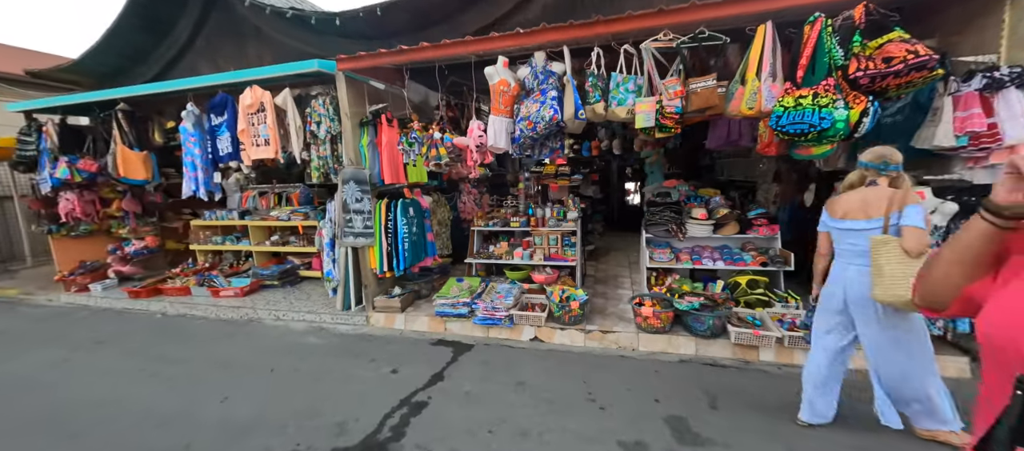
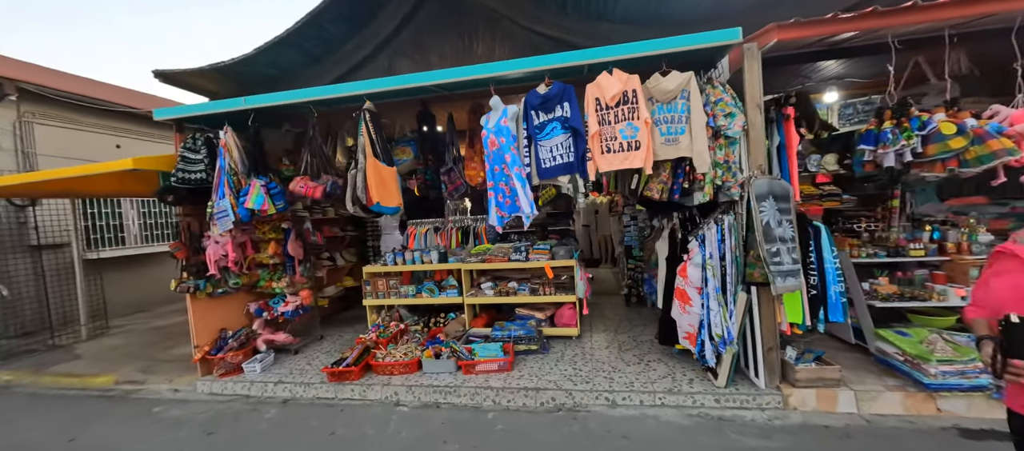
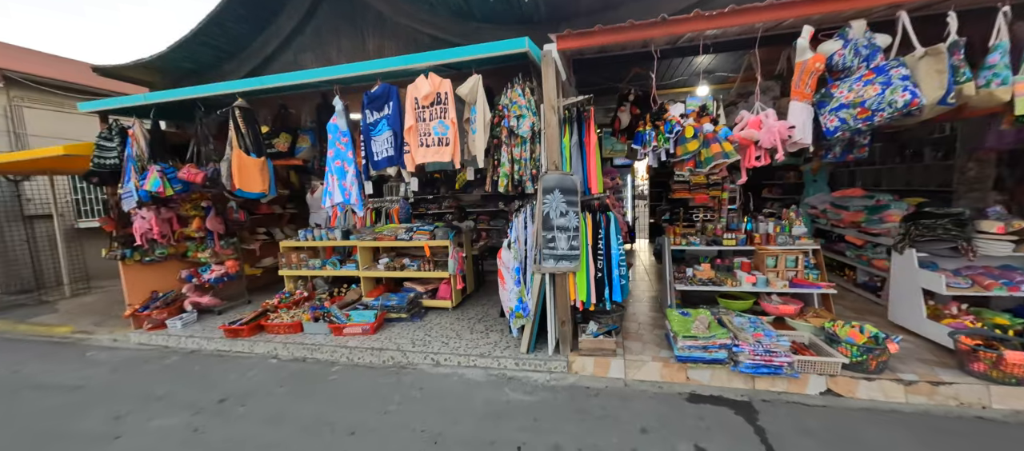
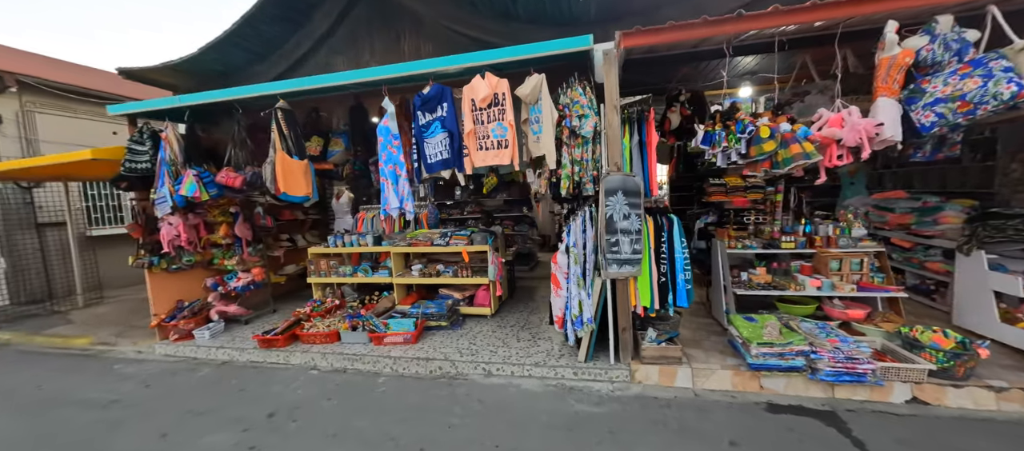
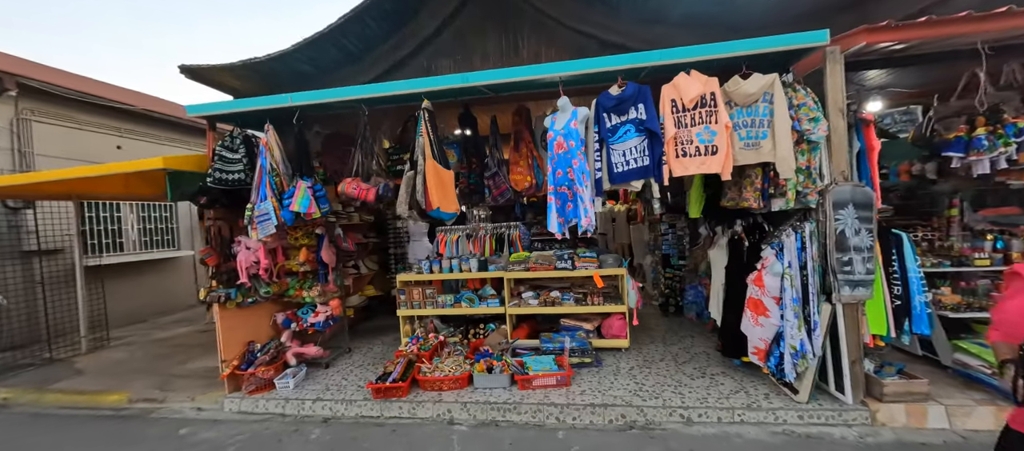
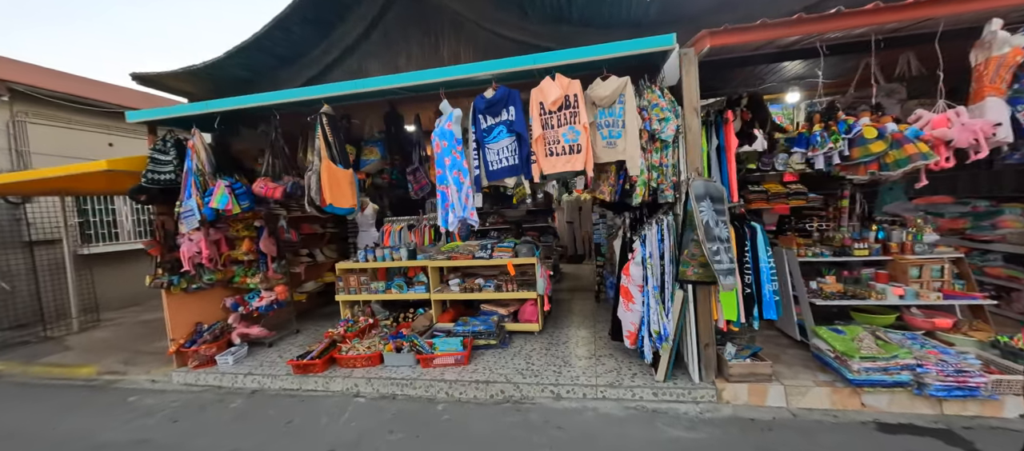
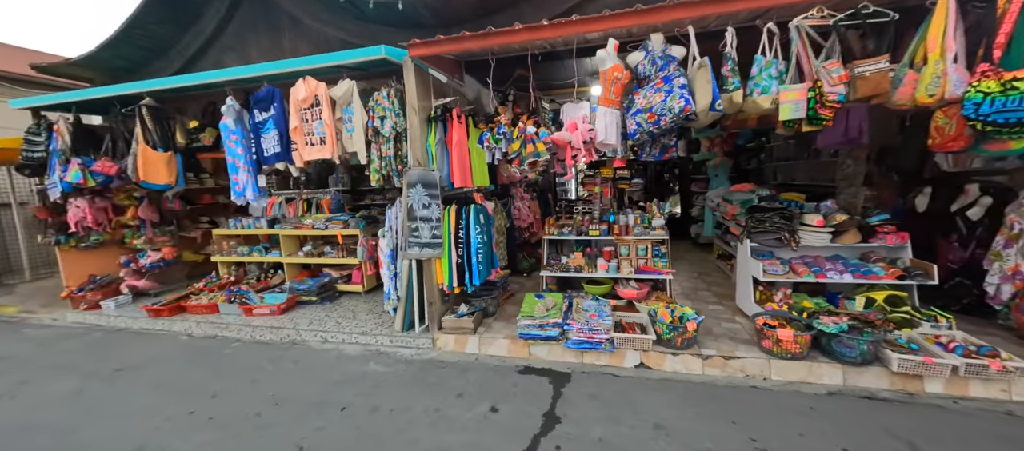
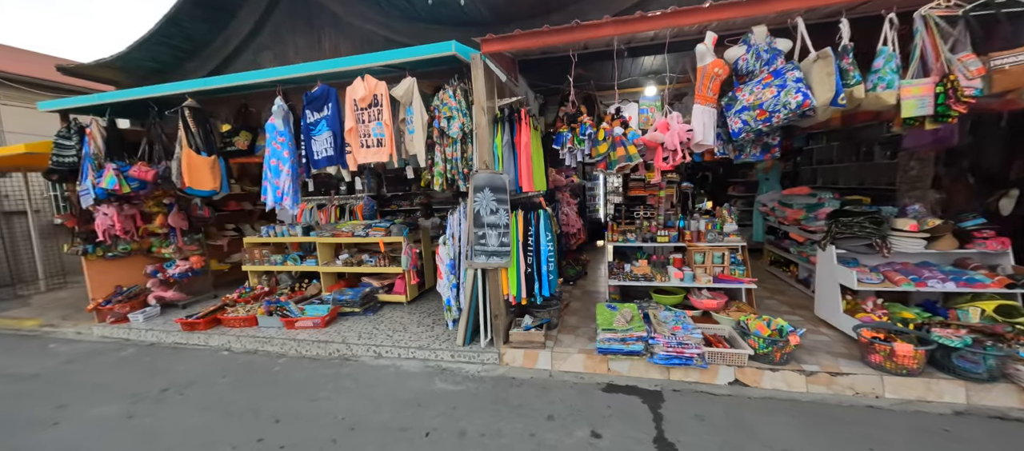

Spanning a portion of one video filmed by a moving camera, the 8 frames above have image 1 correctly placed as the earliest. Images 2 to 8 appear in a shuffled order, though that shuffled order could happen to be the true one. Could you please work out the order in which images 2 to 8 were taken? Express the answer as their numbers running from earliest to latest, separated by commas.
7, 8, 3, 4, 6, 2, 5
